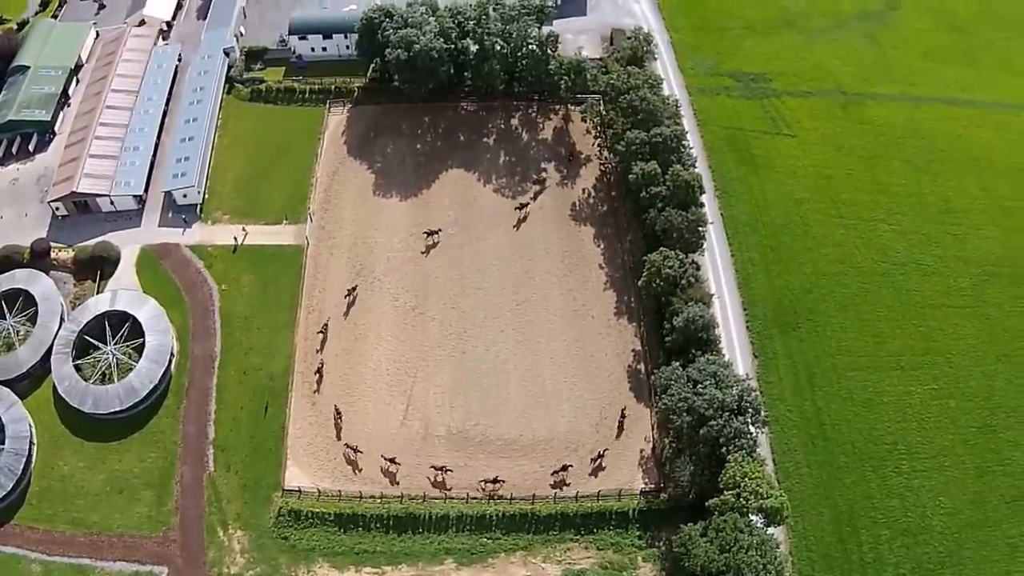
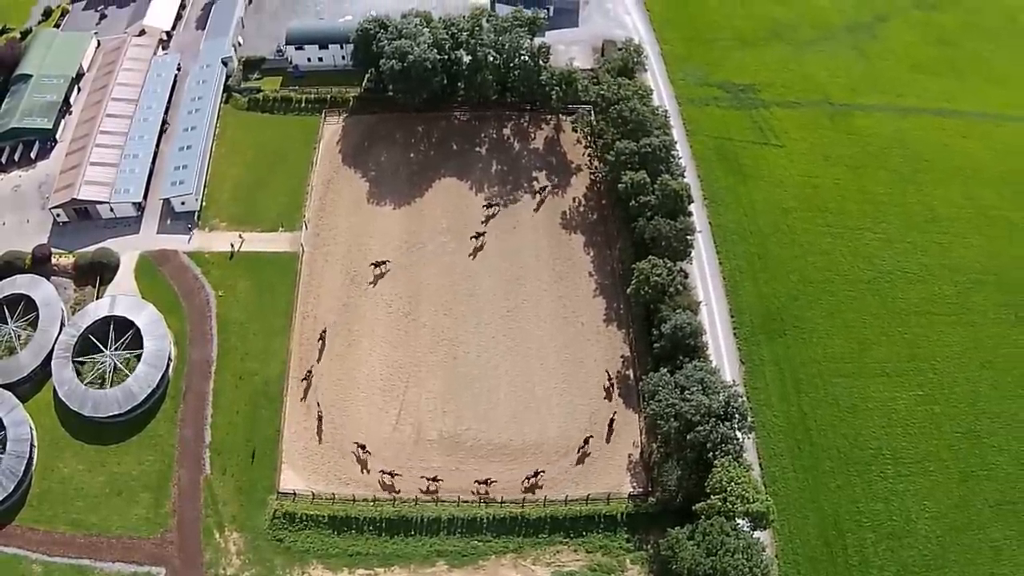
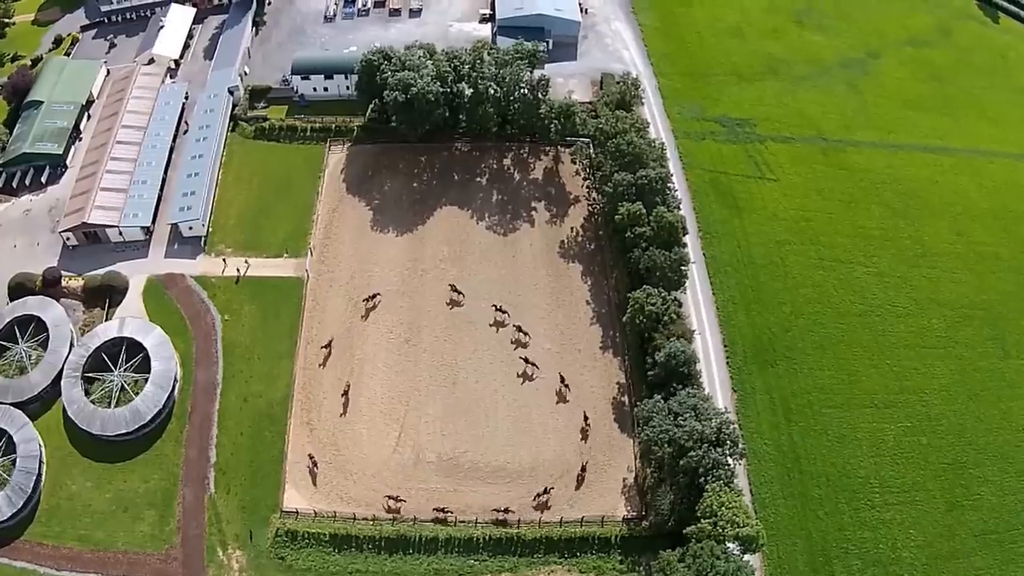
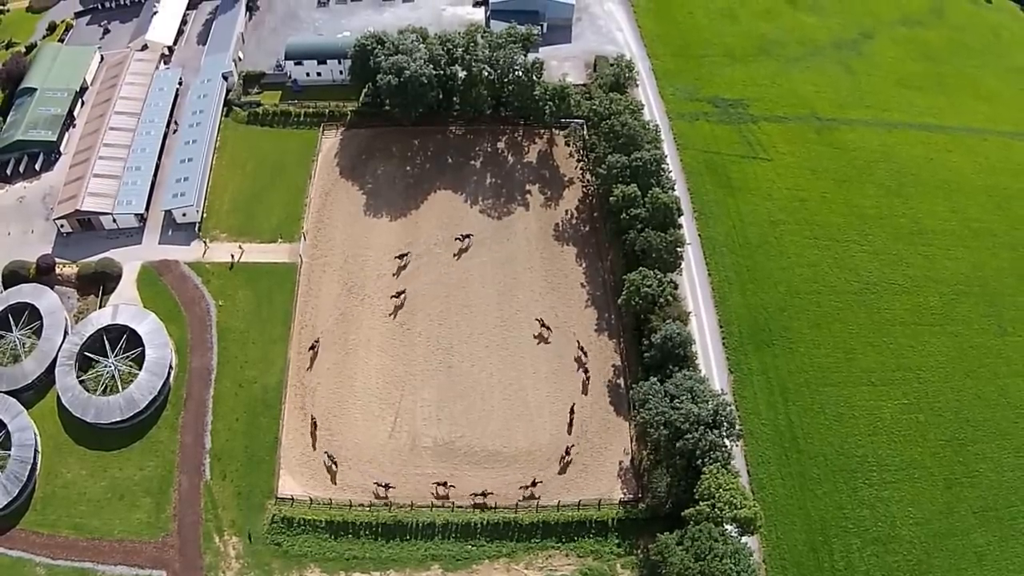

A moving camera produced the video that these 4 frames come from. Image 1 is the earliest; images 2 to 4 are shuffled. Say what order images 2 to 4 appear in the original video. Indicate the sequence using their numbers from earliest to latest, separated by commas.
2, 4, 3
